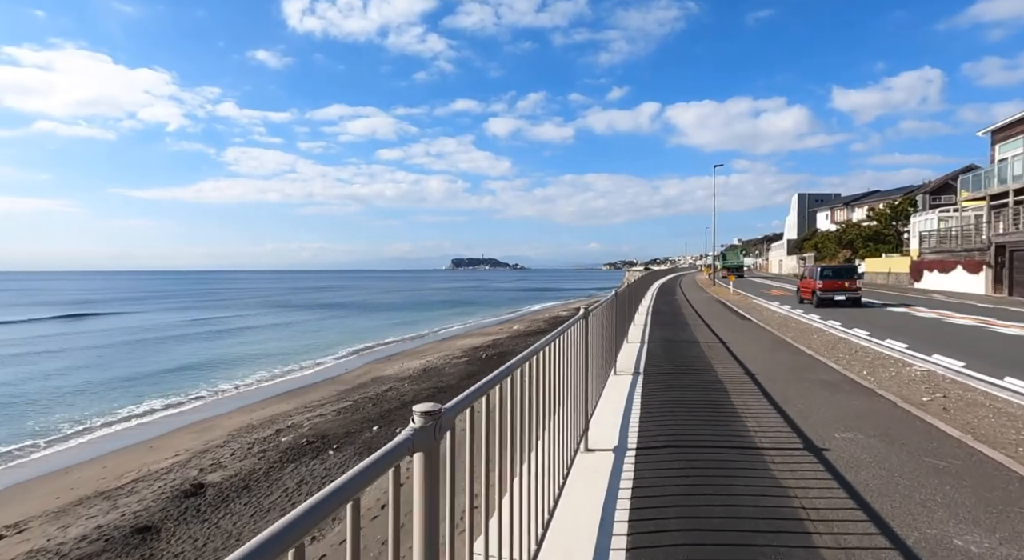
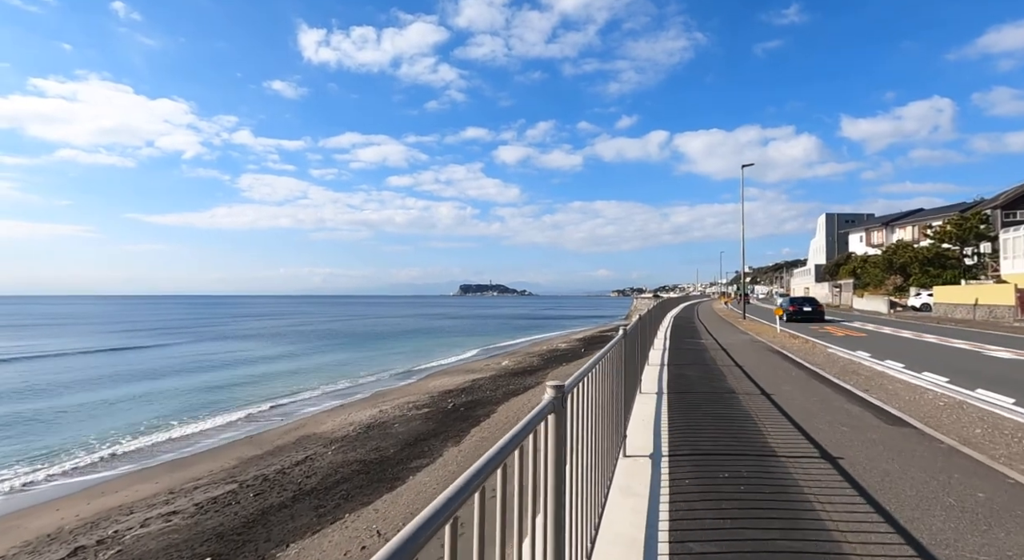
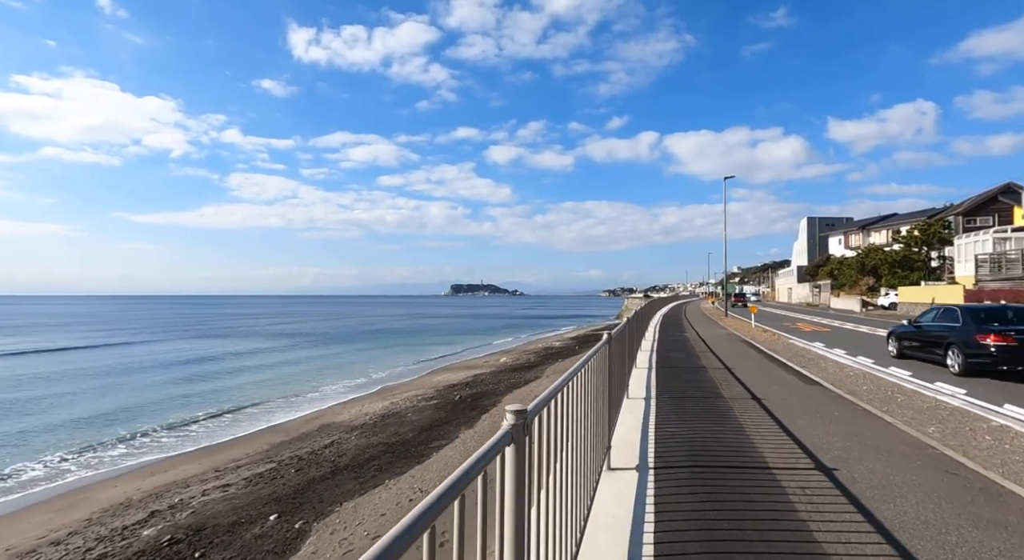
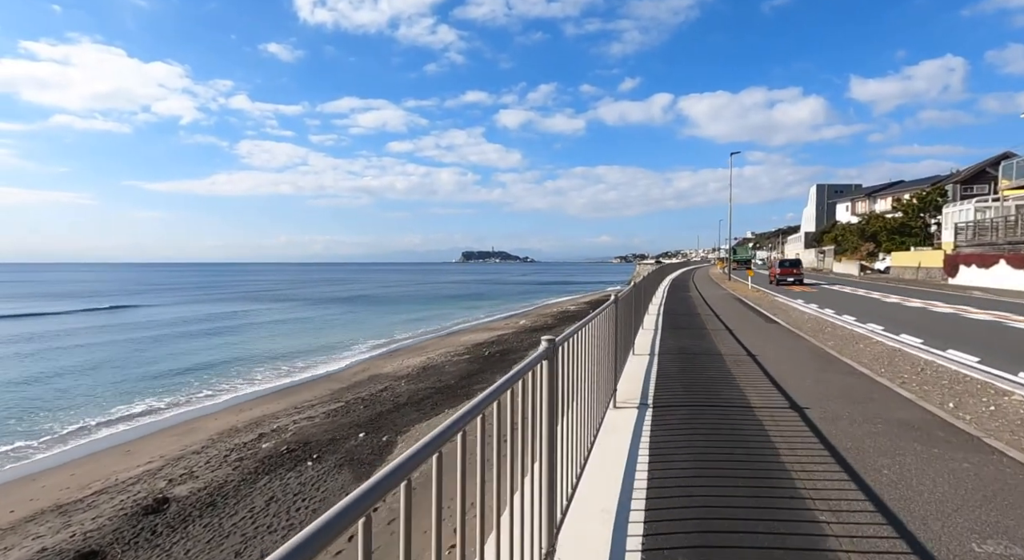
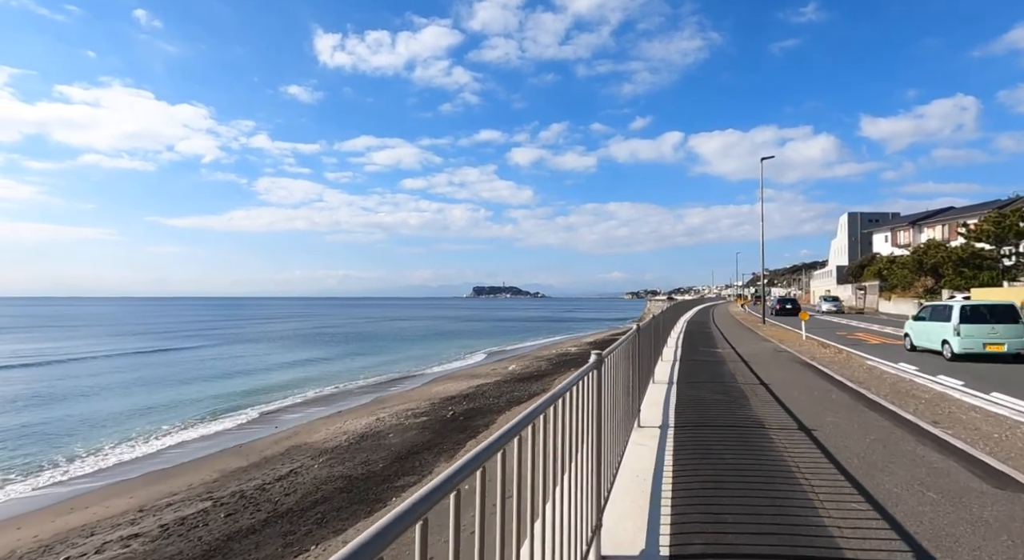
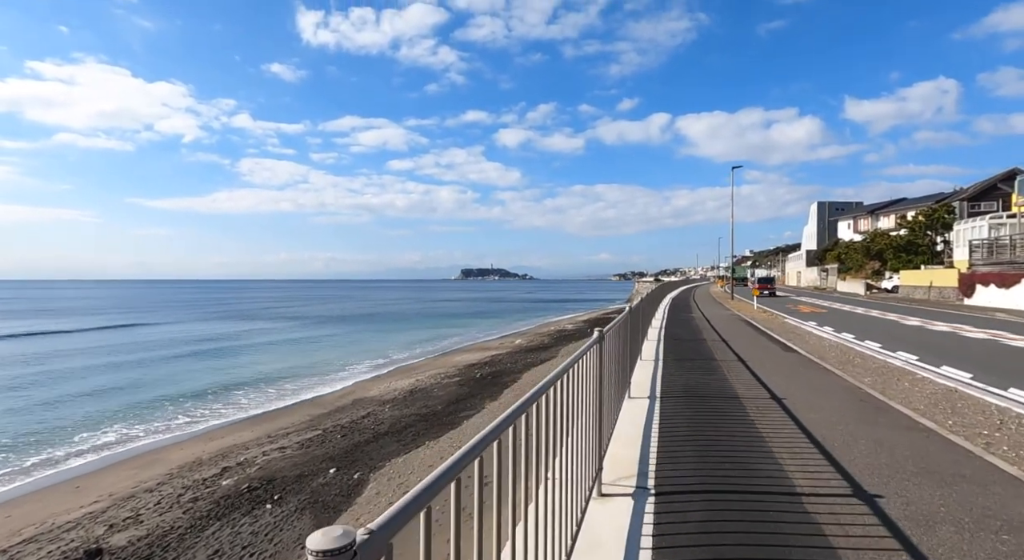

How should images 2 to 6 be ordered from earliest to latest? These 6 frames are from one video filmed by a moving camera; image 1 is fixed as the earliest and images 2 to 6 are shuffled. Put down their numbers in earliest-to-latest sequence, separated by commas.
4, 6, 3, 2, 5
